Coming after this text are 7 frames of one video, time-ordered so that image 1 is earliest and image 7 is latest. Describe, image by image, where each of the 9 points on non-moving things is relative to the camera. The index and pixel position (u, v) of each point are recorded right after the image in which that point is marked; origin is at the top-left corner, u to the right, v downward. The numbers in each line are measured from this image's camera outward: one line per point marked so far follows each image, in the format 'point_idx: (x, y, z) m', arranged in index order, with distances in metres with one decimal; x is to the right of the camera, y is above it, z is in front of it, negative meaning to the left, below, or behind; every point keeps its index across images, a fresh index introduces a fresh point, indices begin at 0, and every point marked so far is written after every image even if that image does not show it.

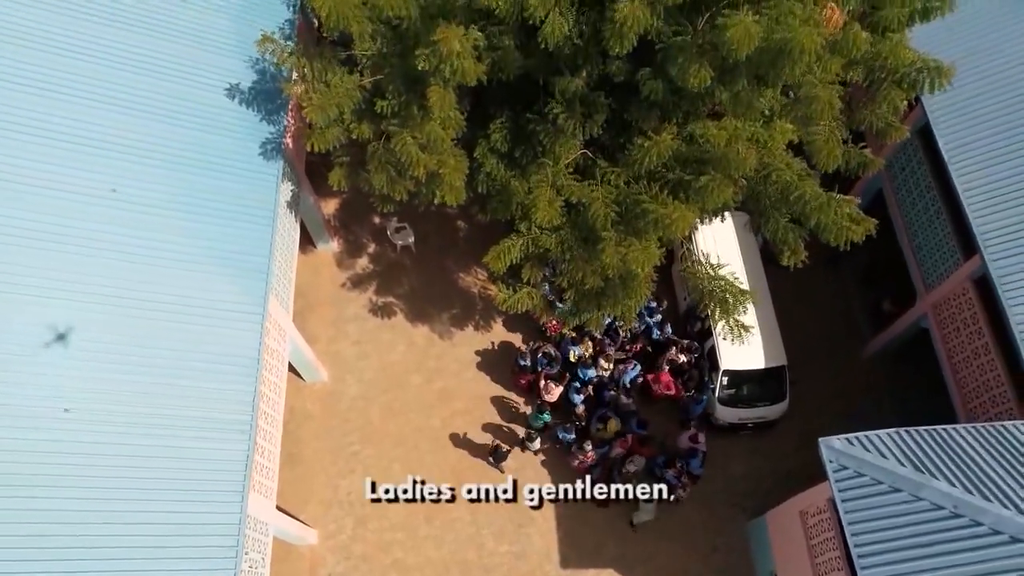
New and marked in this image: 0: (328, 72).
0: (-2.5, +2.9, +9.5) m
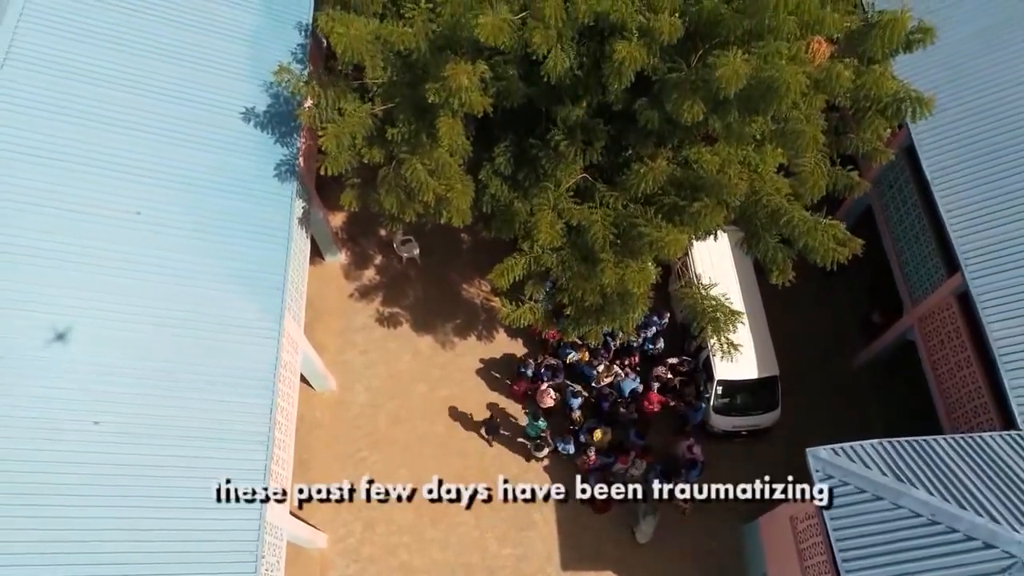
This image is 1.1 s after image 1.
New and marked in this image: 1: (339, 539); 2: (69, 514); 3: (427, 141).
0: (-2.4, +2.7, +10.0) m
1: (-3.1, -4.5, +12.6) m
2: (-5.1, -2.6, +8.1) m
3: (-1.2, +2.0, +9.7) m
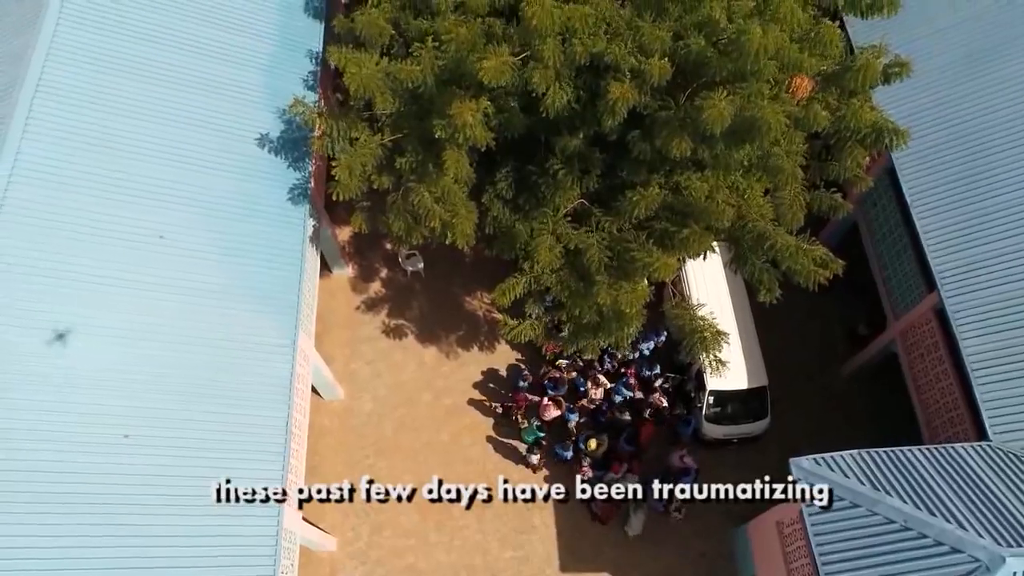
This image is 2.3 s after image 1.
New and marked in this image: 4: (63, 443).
0: (-2.4, +2.4, +10.6) m
1: (-3.1, -4.8, +13.2) m
2: (-5.1, -2.9, +8.7) m
3: (-1.2, +1.7, +10.3) m
4: (-5.7, -2.0, +8.9) m
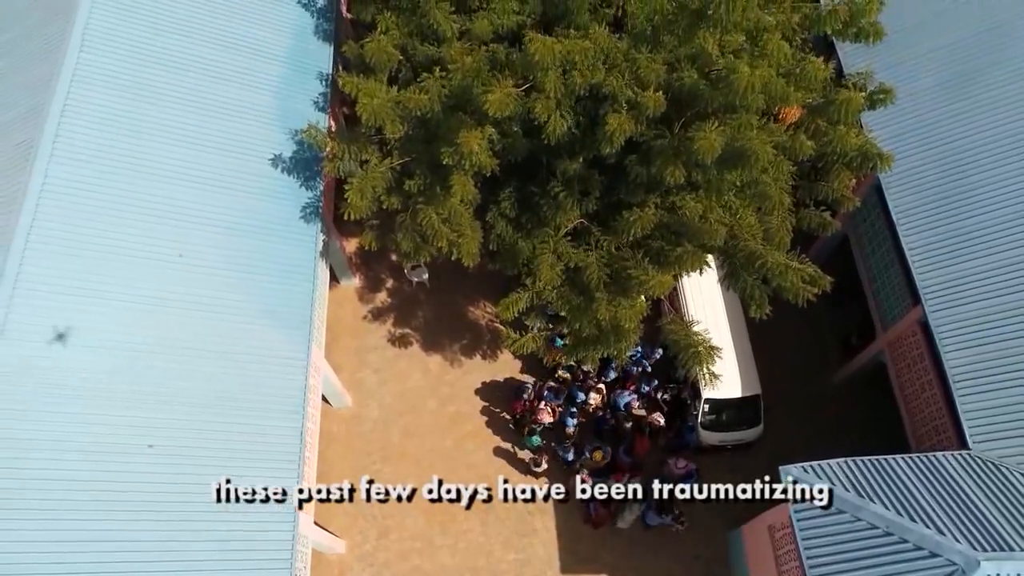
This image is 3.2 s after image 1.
0: (-2.4, +2.2, +11.1) m
1: (-3.1, -5.1, +13.7) m
2: (-5.1, -3.2, +9.2) m
3: (-1.1, +1.5, +10.8) m
4: (-5.7, -2.2, +9.4) m
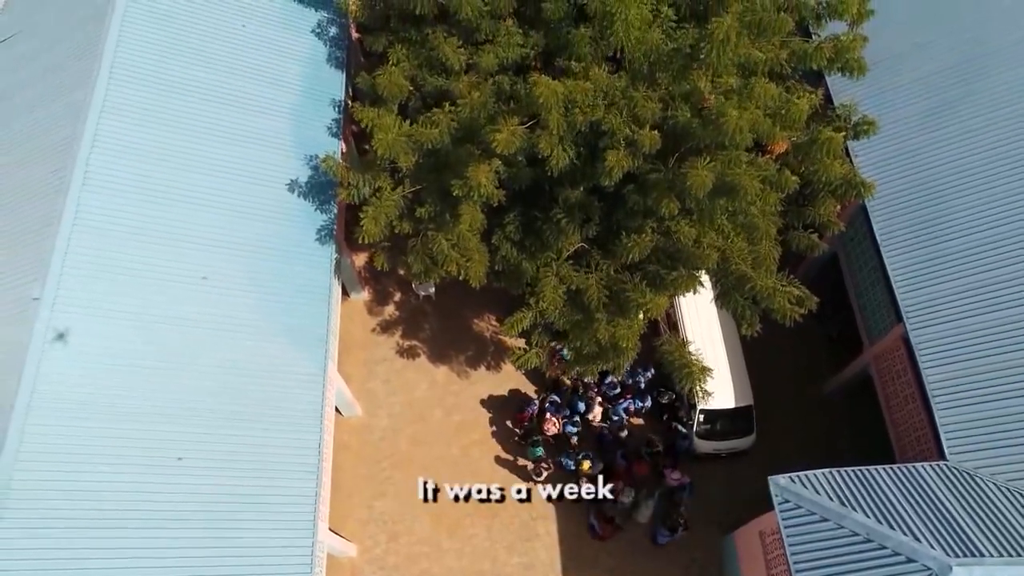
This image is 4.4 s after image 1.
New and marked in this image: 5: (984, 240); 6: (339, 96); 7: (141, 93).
0: (-2.3, +1.8, +11.8) m
1: (-3.0, -5.4, +14.4) m
2: (-5.0, -3.5, +9.9) m
3: (-1.0, +1.1, +11.5) m
4: (-5.6, -2.6, +10.1) m
5: (+8.4, +0.9, +12.3) m
6: (-3.5, +3.9, +14.1) m
7: (-6.7, +3.6, +12.6) m
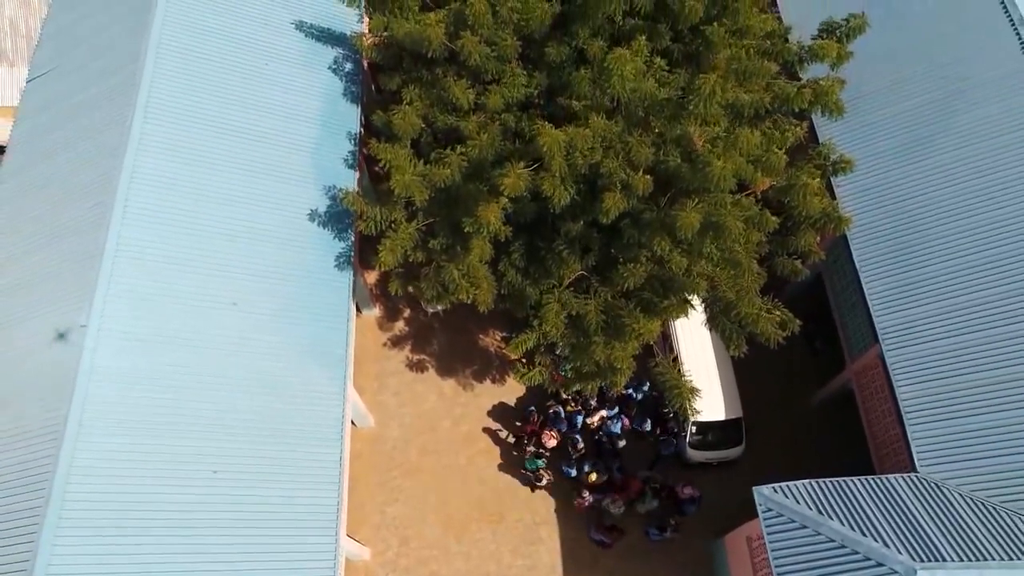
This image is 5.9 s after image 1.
0: (-2.2, +1.4, +12.8) m
1: (-2.9, -5.8, +15.4) m
2: (-4.9, -3.9, +10.9) m
3: (-0.9, +0.7, +12.4) m
4: (-5.5, -3.0, +11.1) m
5: (+8.5, +0.4, +13.3) m
6: (-3.4, +3.4, +15.1) m
7: (-6.6, +3.1, +13.6) m
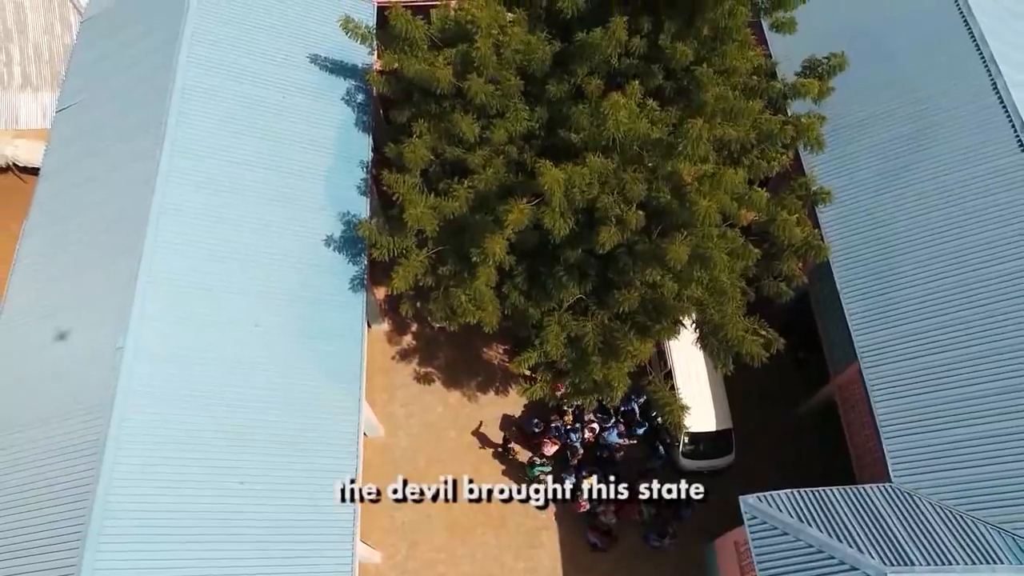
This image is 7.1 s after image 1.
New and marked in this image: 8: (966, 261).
0: (-2.1, +0.9, +13.8) m
1: (-2.8, -6.3, +16.3) m
2: (-4.8, -4.4, +11.8) m
3: (-0.9, +0.2, +13.4) m
4: (-5.4, -3.4, +12.0) m
5: (+8.5, 0.0, +14.2) m
6: (-3.4, +3.0, +16.1) m
7: (-6.5, +2.7, +14.6) m
8: (+9.2, +0.5, +14.3) m
